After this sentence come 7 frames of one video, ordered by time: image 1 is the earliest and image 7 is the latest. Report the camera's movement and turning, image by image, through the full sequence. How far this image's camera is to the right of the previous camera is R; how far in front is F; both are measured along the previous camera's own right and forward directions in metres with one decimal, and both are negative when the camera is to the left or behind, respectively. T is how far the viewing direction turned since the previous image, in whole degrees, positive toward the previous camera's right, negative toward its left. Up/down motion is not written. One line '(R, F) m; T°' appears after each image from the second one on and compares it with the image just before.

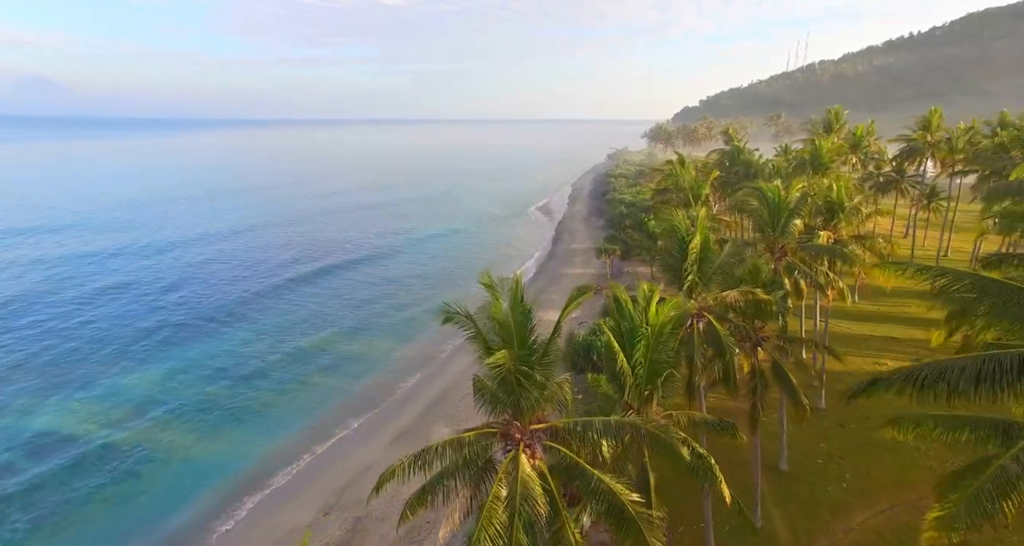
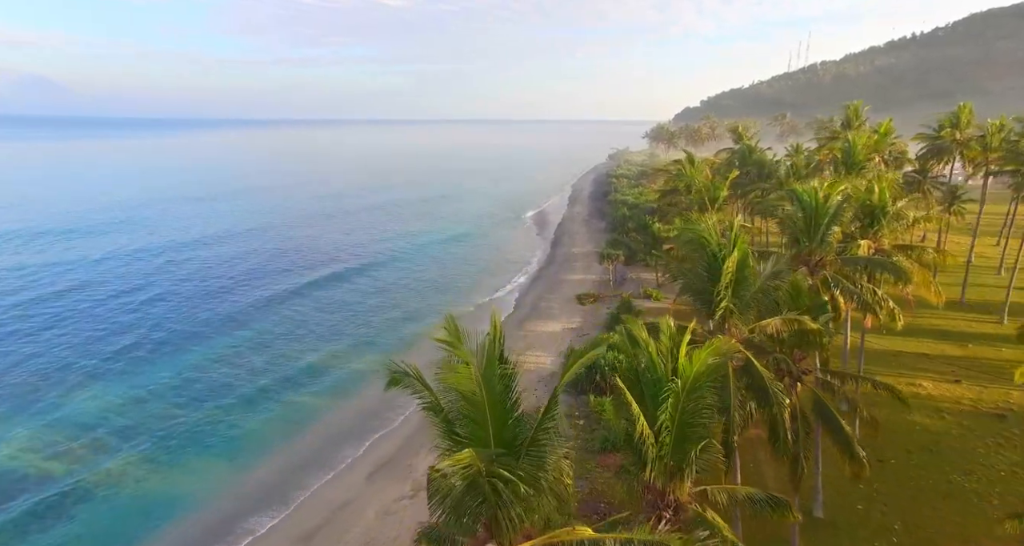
(+0.3, +2.8) m; 0°
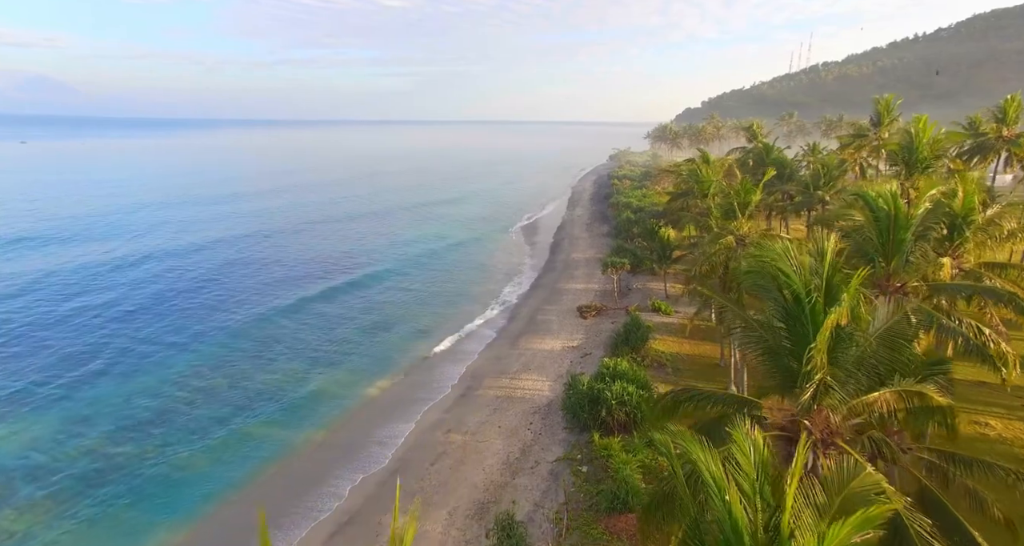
(+0.3, +3.8) m; 0°
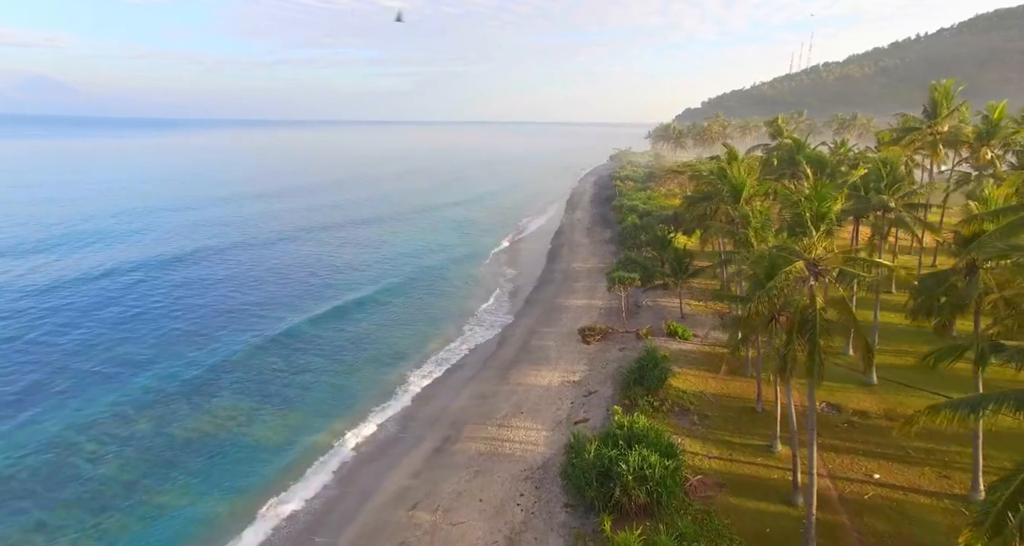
(+0.5, +5.5) m; 0°
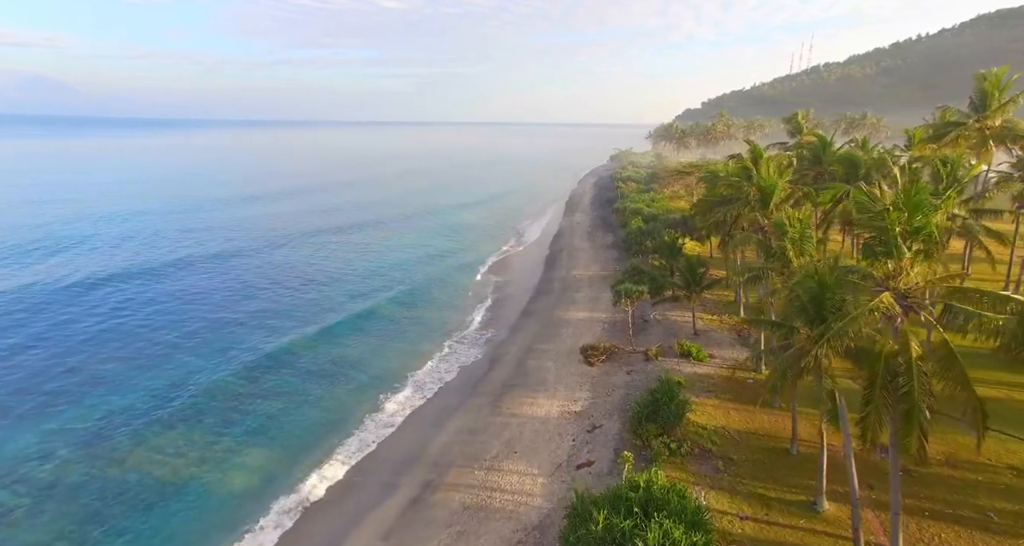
(+0.3, +3.5) m; 0°
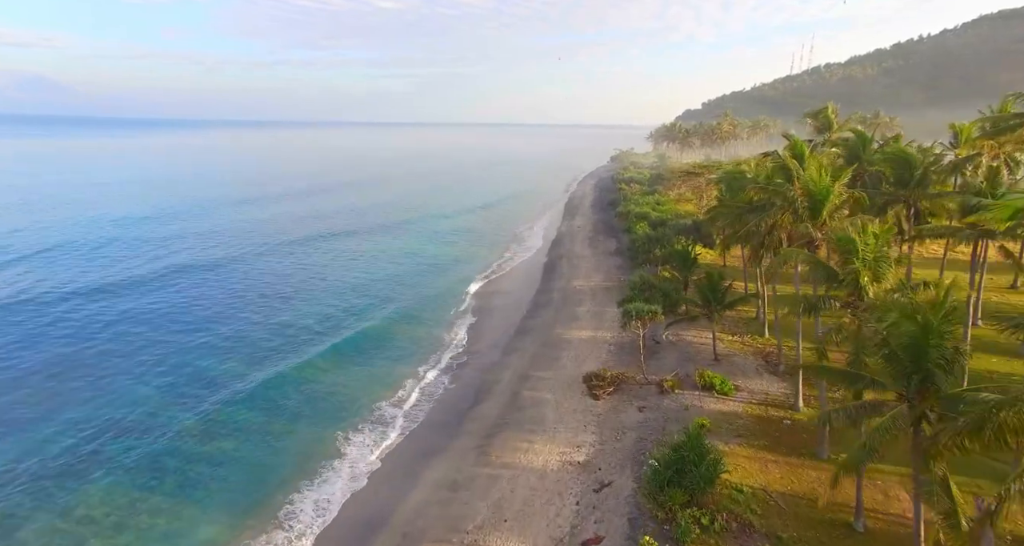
(+0.3, +4.1) m; 0°
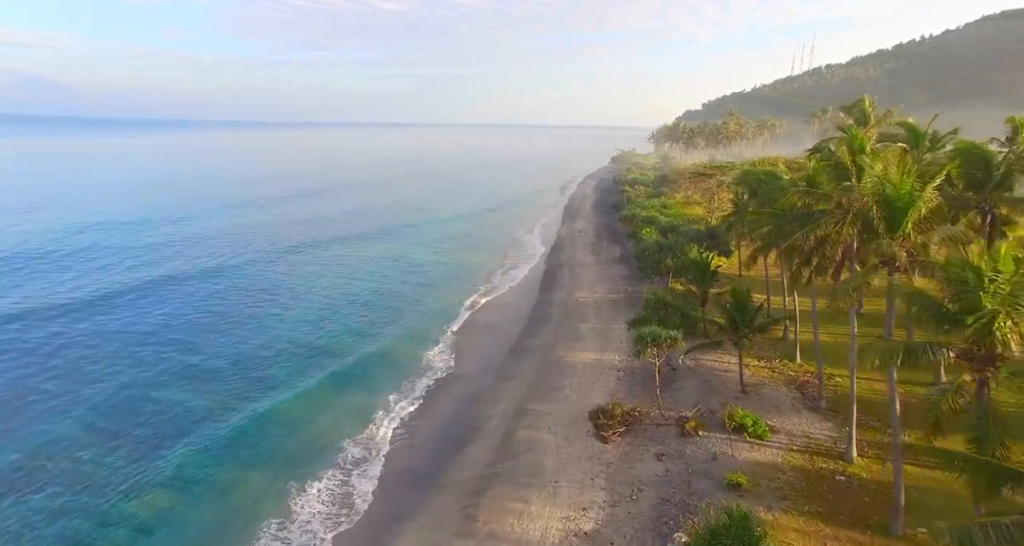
(+0.3, +3.9) m; 0°
